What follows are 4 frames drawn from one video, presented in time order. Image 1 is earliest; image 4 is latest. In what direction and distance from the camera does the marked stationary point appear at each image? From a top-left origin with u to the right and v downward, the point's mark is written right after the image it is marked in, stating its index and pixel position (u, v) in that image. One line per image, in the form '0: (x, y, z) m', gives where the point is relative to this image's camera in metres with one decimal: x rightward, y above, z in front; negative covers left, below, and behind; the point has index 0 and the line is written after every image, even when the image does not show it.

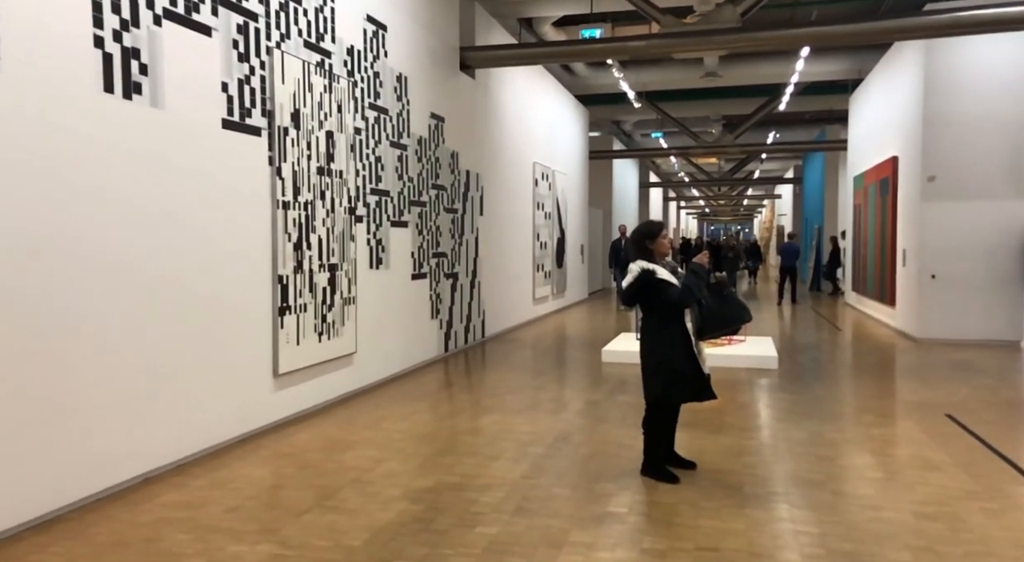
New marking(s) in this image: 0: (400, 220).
0: (-1.0, +0.5, +7.2) m
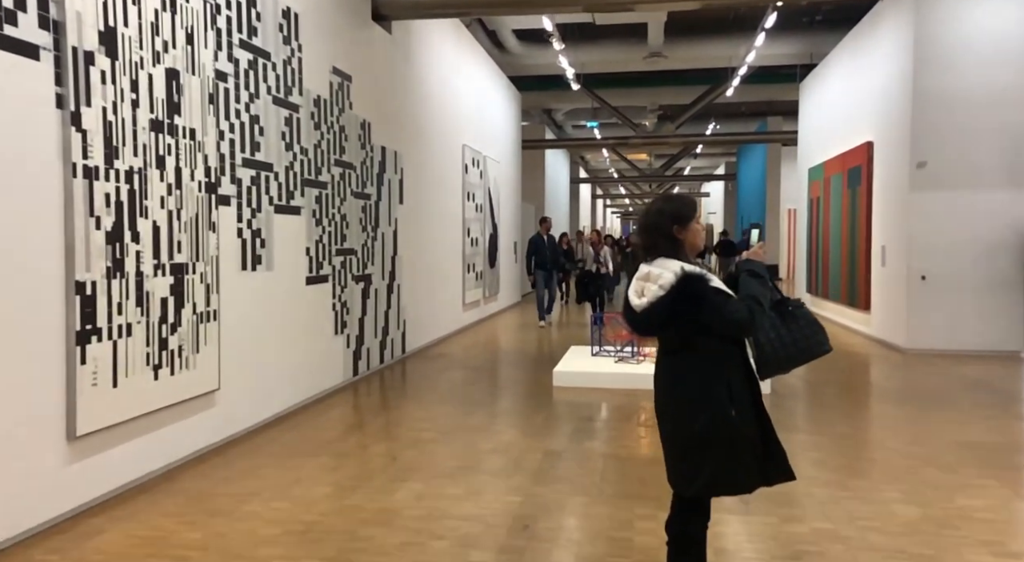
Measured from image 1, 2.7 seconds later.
0: (-1.5, +0.5, +5.4) m
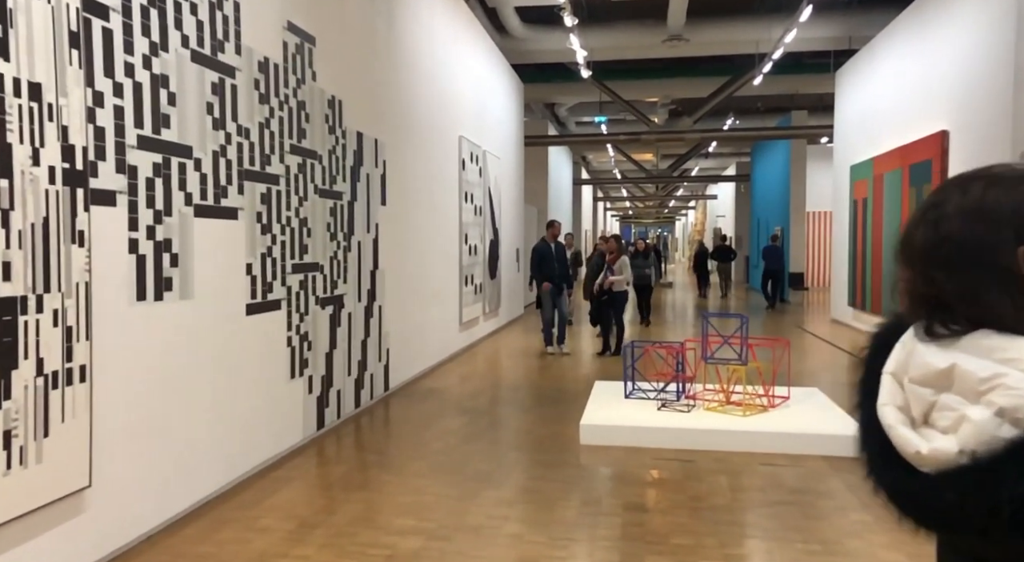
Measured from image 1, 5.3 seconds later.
0: (-1.4, +0.4, +3.9) m
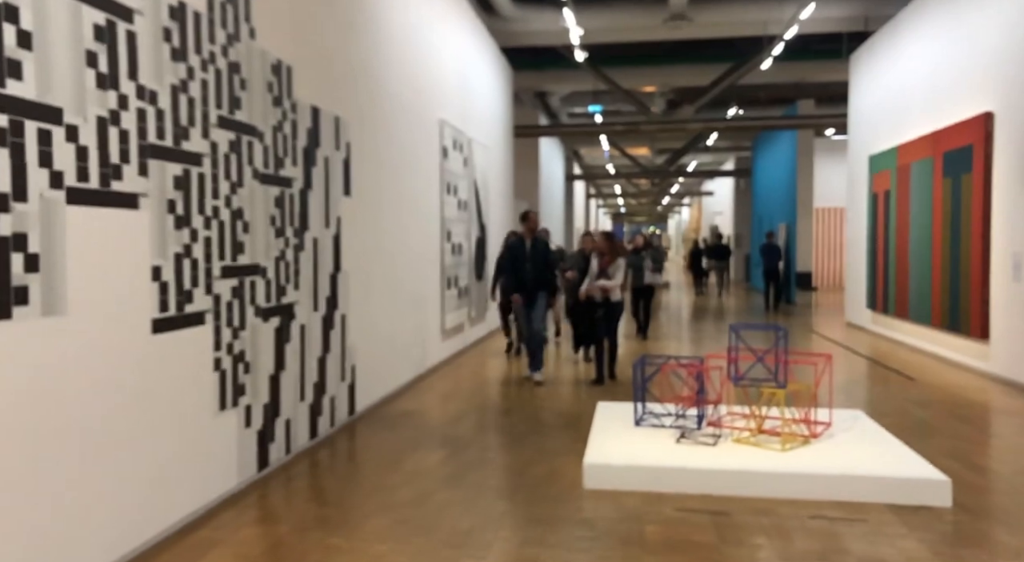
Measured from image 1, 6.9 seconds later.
0: (-1.4, +0.3, +2.9) m
